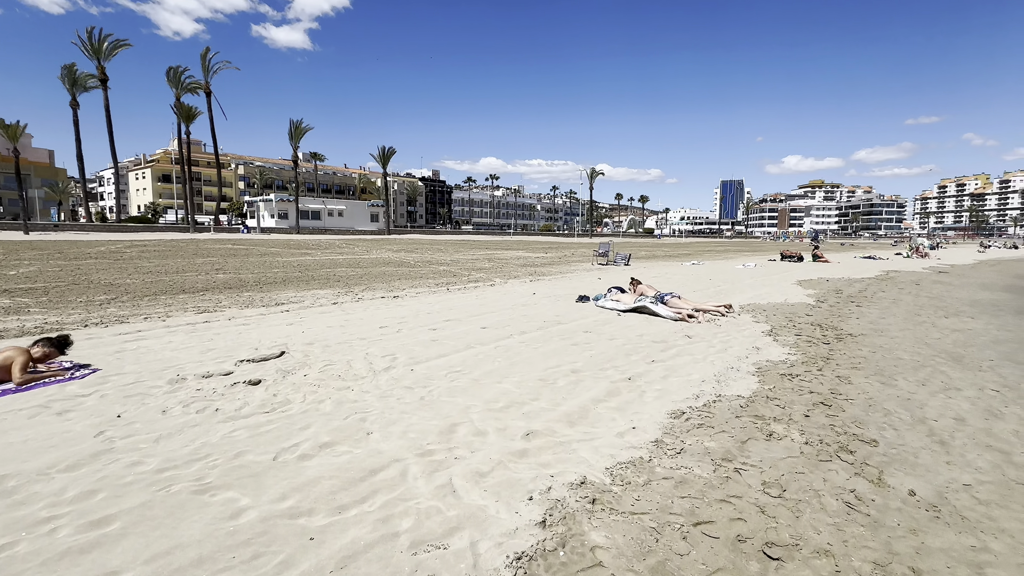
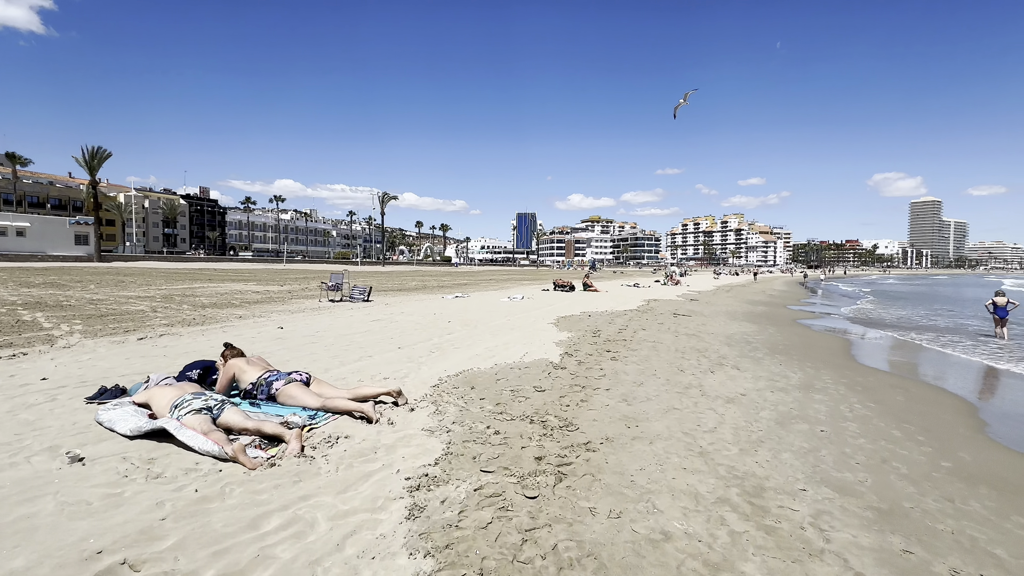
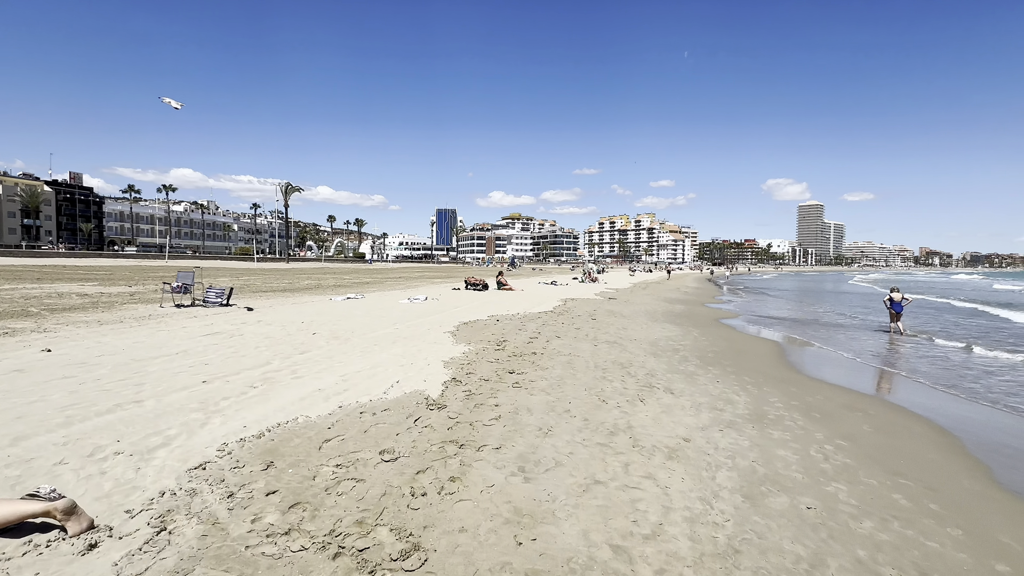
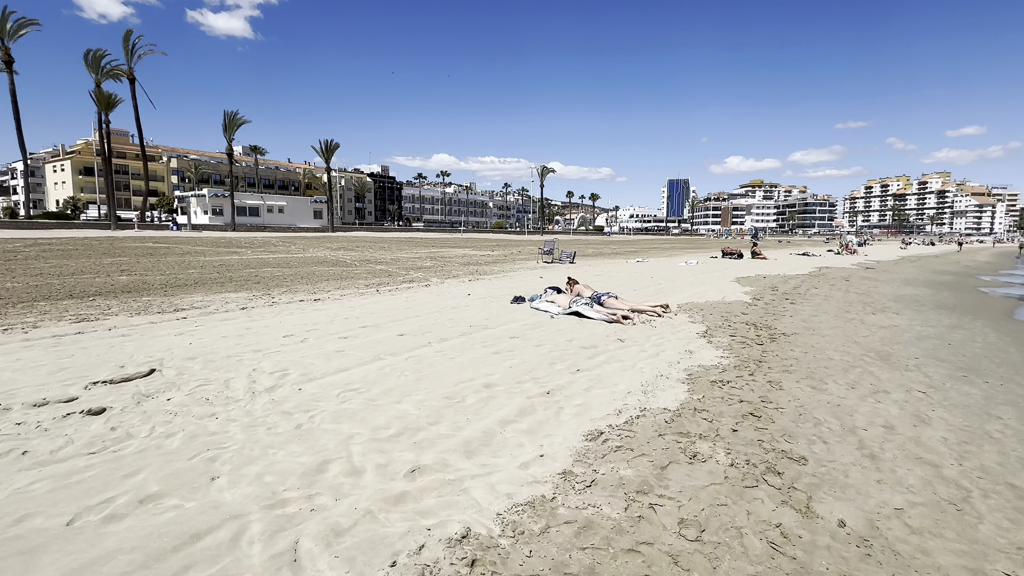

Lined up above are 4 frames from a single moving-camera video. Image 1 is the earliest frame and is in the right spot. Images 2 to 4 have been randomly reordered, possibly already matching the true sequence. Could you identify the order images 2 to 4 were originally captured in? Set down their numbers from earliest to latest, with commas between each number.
4, 2, 3
